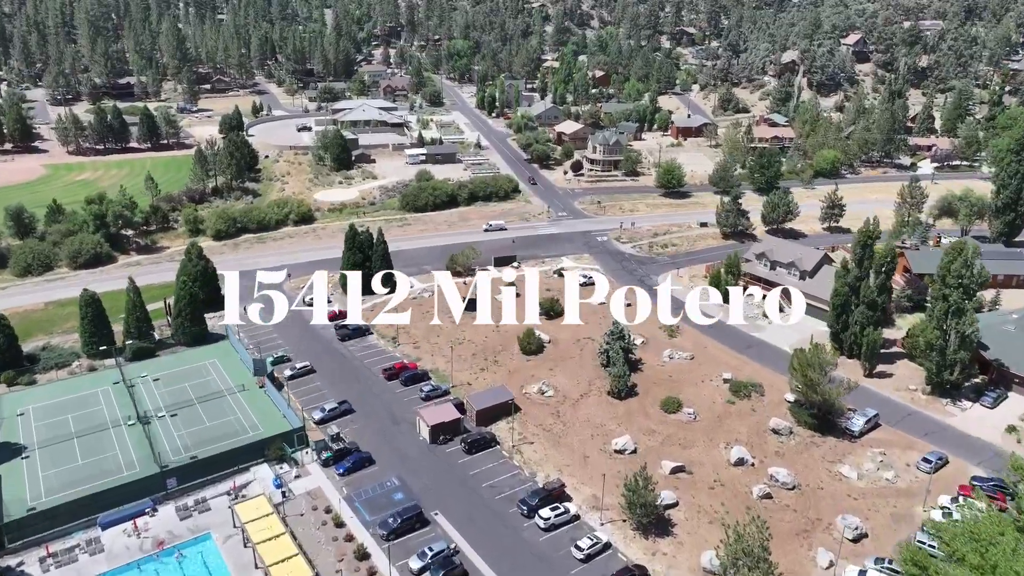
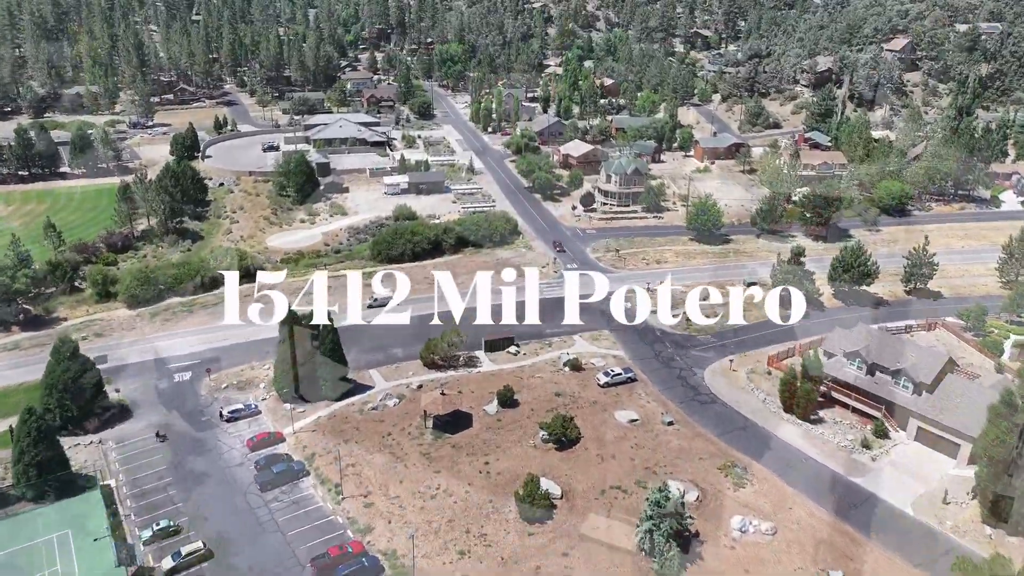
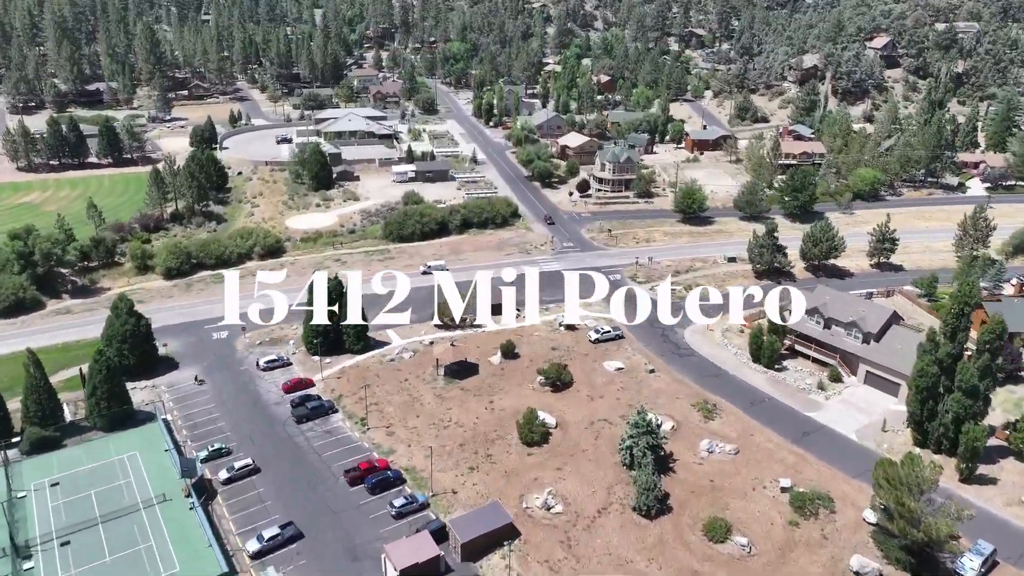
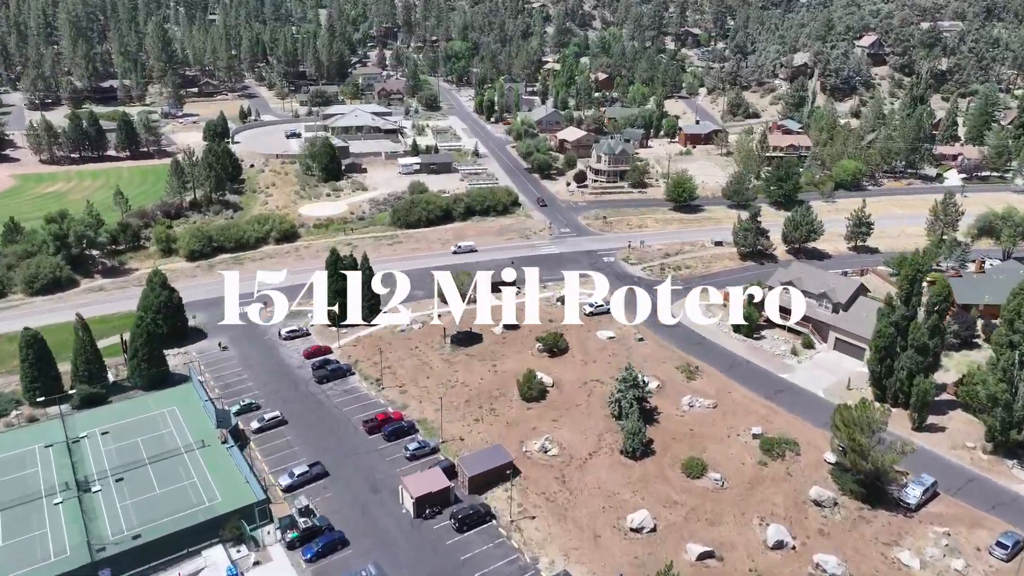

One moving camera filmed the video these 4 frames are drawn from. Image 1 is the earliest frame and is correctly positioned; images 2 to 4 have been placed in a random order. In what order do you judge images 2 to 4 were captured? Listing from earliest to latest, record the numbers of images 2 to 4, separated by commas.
4, 3, 2
